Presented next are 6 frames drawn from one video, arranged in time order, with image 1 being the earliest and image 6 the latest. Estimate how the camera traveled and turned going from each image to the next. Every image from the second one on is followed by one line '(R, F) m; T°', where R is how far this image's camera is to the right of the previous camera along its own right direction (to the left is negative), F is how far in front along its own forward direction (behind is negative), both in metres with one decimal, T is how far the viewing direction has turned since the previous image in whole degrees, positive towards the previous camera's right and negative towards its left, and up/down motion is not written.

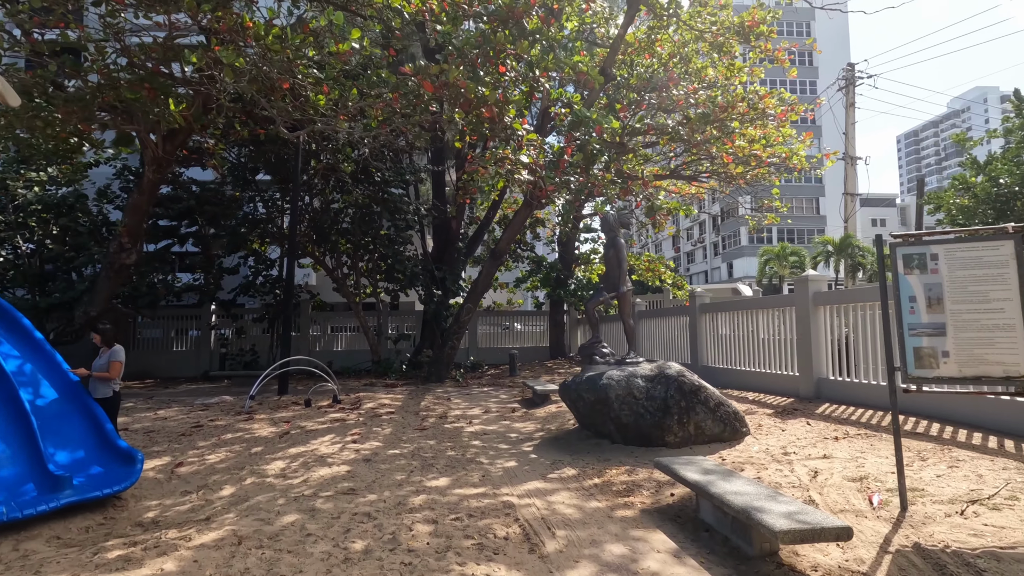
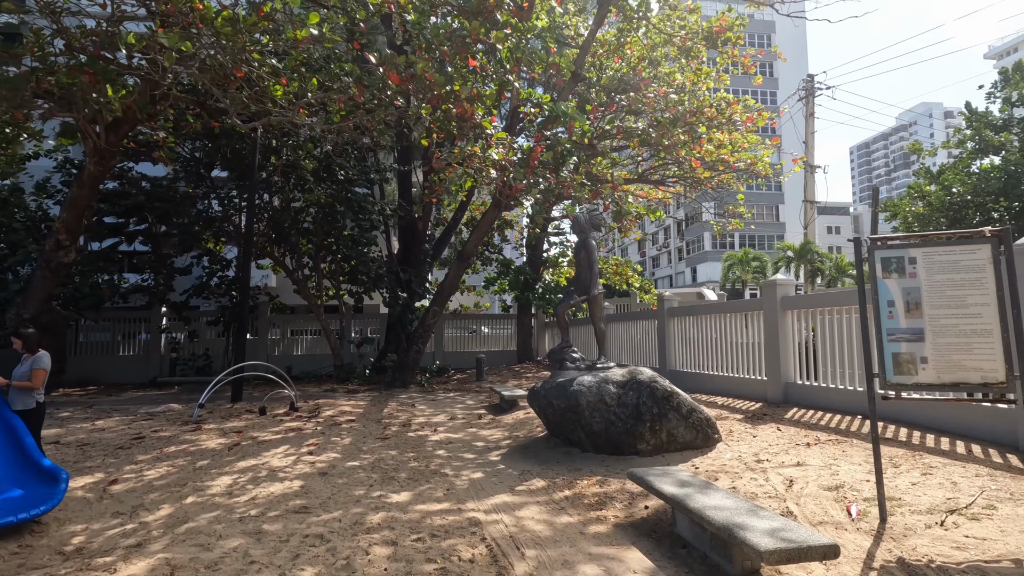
(0.0, +0.2) m; +4°
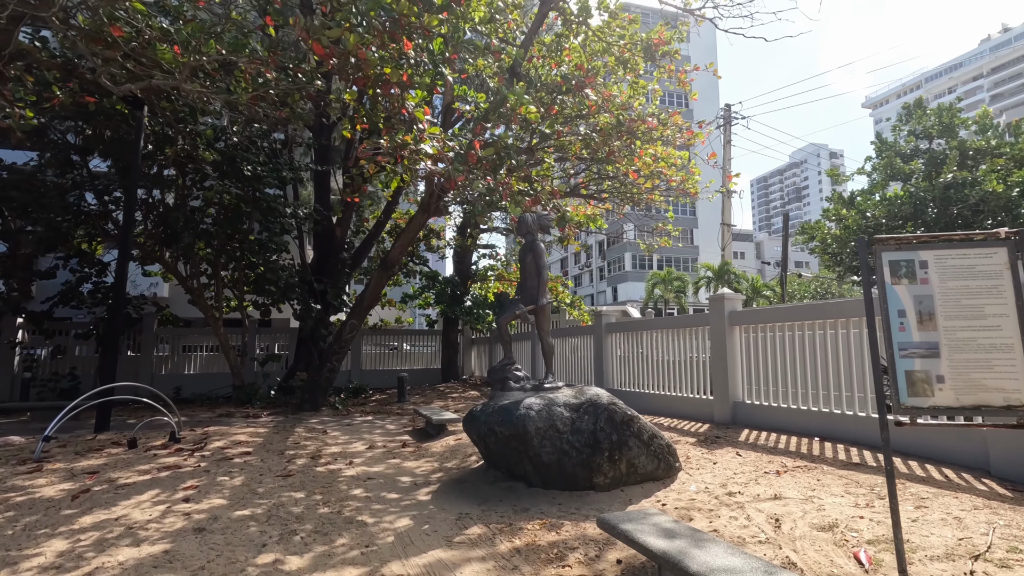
(-0.1, +0.8) m; +8°
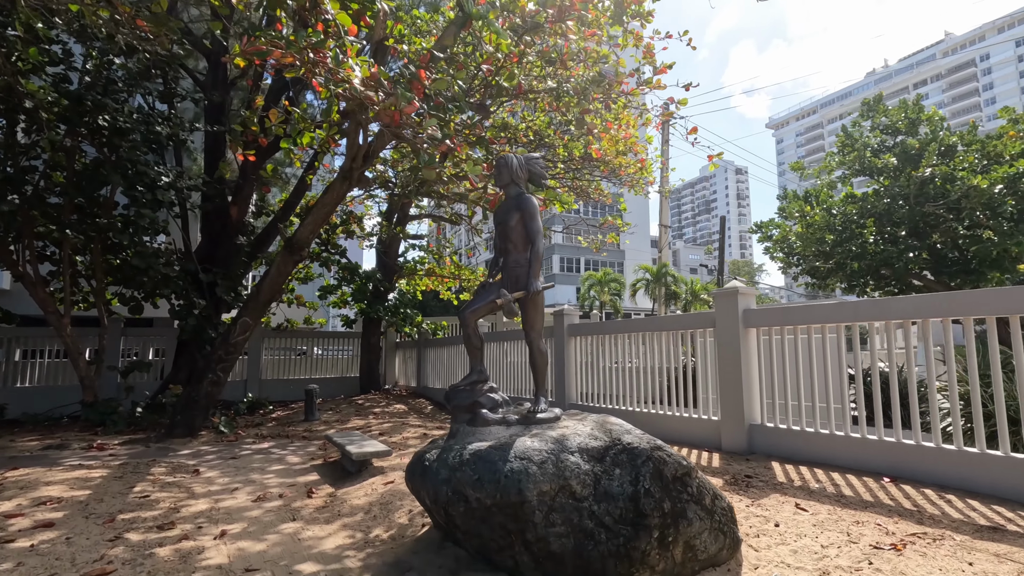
(-0.3, +1.8) m; +9°
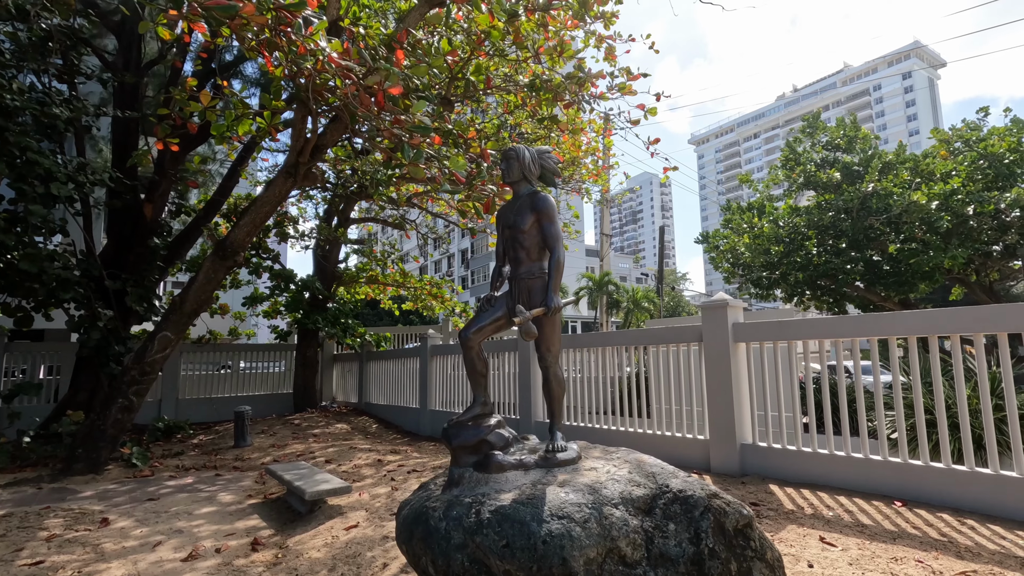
(-0.4, +0.6) m; +7°
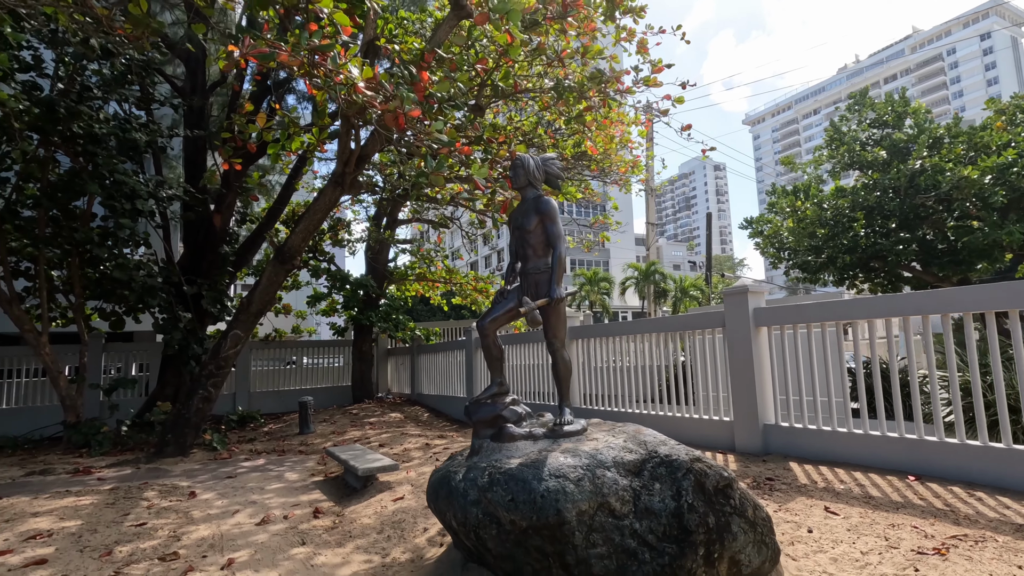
(+0.3, -0.4) m; -6°
